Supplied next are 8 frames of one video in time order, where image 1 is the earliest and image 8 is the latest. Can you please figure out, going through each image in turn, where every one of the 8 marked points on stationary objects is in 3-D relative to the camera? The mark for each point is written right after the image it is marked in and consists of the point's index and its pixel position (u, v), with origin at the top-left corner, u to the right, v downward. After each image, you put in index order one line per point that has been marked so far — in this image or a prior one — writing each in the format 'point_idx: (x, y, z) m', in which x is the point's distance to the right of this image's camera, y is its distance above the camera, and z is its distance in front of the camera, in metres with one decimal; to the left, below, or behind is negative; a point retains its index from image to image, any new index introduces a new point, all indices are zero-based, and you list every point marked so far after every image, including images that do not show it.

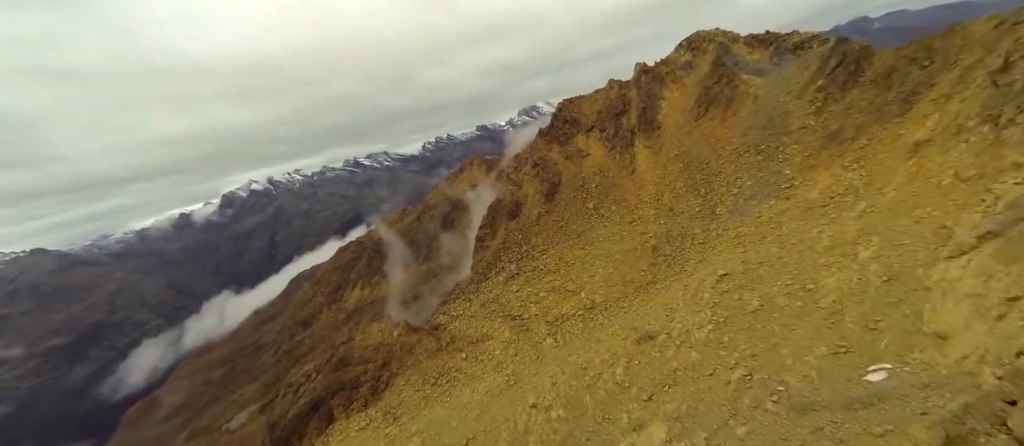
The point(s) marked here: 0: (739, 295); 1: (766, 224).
0: (+10.1, -3.2, +15.8) m
1: (+14.1, -0.1, +19.7) m
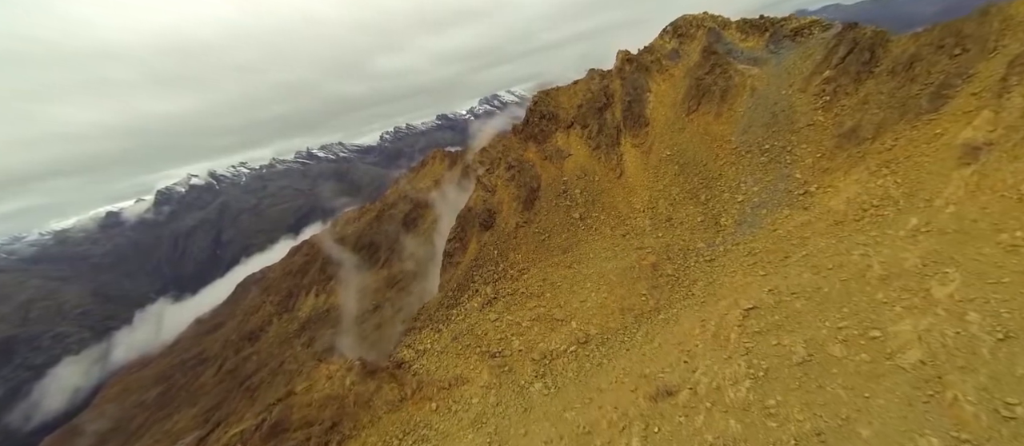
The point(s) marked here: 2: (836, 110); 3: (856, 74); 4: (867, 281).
0: (+9.6, -4.1, +12.8) m
1: (+13.0, -0.8, +17.0) m
2: (+18.0, +6.3, +19.8) m
3: (+19.1, +8.2, +19.6) m
4: (+12.4, -2.0, +12.5) m
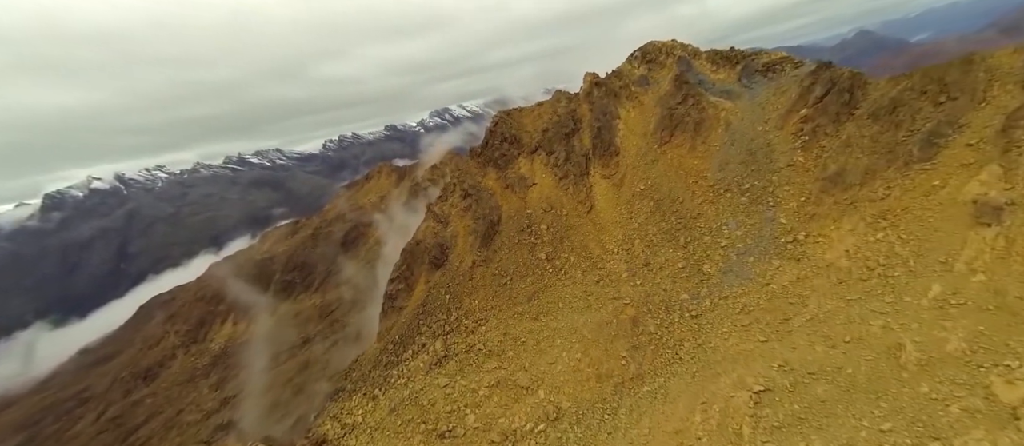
0: (+8.4, -6.2, +10.2) m
1: (+11.3, -3.1, +15.0) m
2: (+16.0, +3.8, +18.7) m
3: (+17.1, +5.7, +18.7) m
4: (+11.3, -4.1, +10.4) m
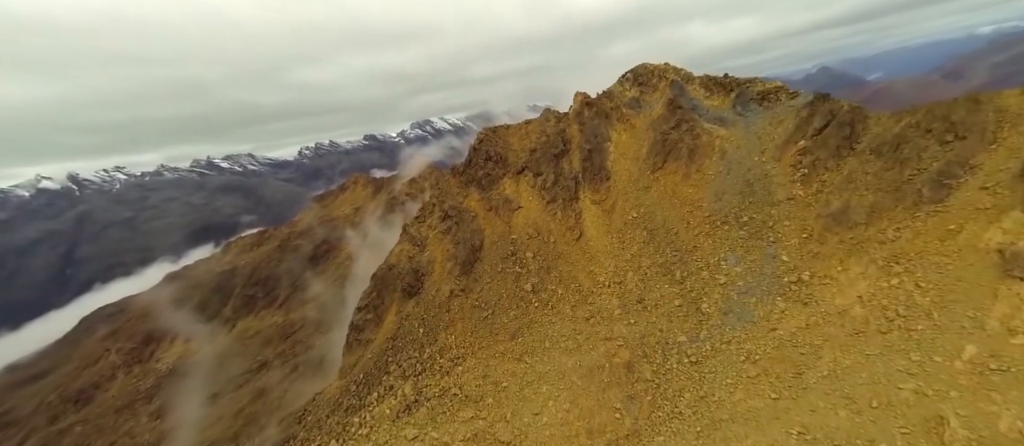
0: (+8.0, -7.5, +8.6) m
1: (+10.7, -4.7, +13.7) m
2: (+15.3, +1.9, +17.9) m
3: (+16.4, +3.8, +18.0) m
4: (+10.9, -5.6, +9.0) m
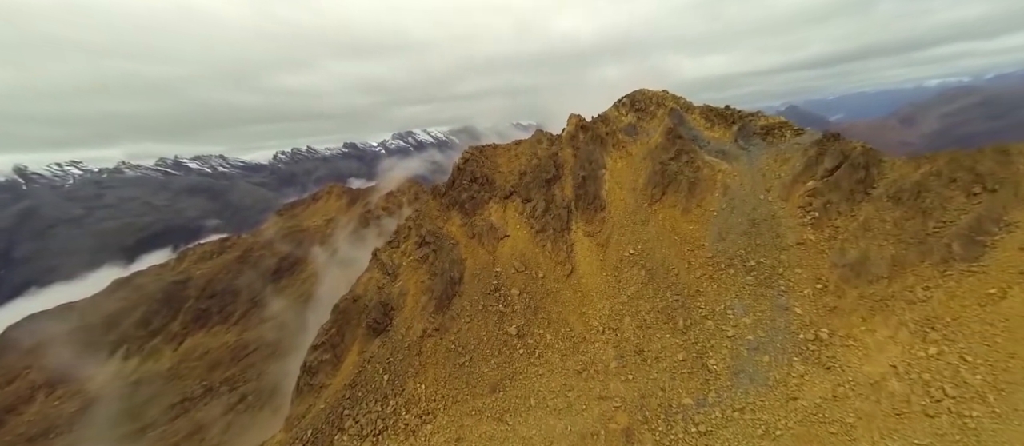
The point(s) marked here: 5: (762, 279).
0: (+7.5, -9.0, +6.4) m
1: (+10.1, -6.5, +11.8) m
2: (+14.7, -0.3, +16.6) m
3: (+15.9, +1.5, +16.8) m
4: (+10.6, -7.2, +7.1) m
5: (+11.7, -2.6, +16.6) m
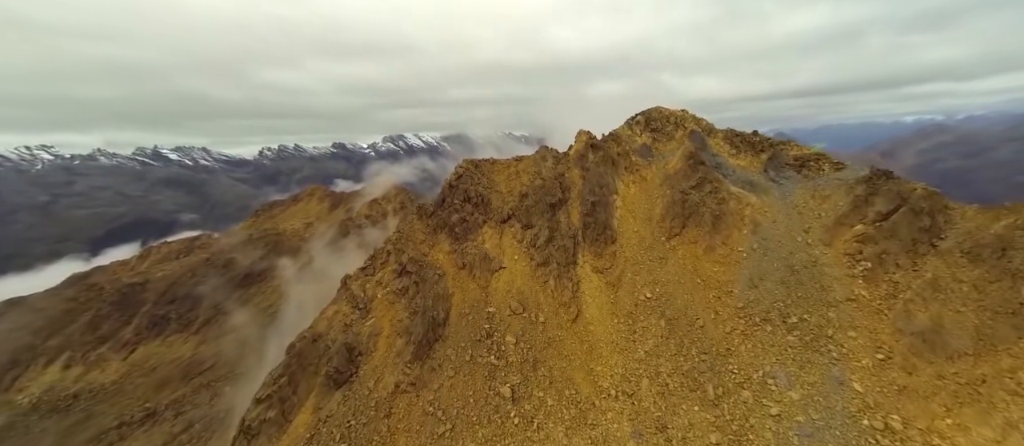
0: (+7.5, -10.5, +3.4) m
1: (+9.9, -8.3, +8.8) m
2: (+14.7, -2.5, +14.0) m
3: (+16.0, -0.8, +14.3) m
4: (+10.5, -8.9, +4.1) m
5: (+11.6, -4.6, +13.8) m
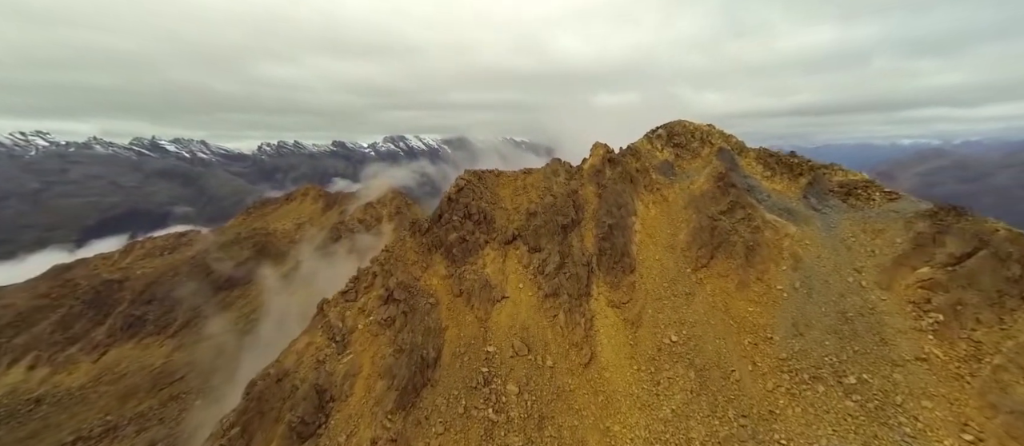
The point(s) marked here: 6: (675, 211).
0: (+7.4, -11.6, +0.9) m
1: (+9.9, -9.6, +6.4) m
2: (+14.9, -4.1, +11.7) m
3: (+16.3, -2.4, +12.0) m
4: (+10.6, -10.1, +1.7) m
5: (+11.7, -6.1, +11.5) m
6: (+8.5, +0.6, +18.5) m
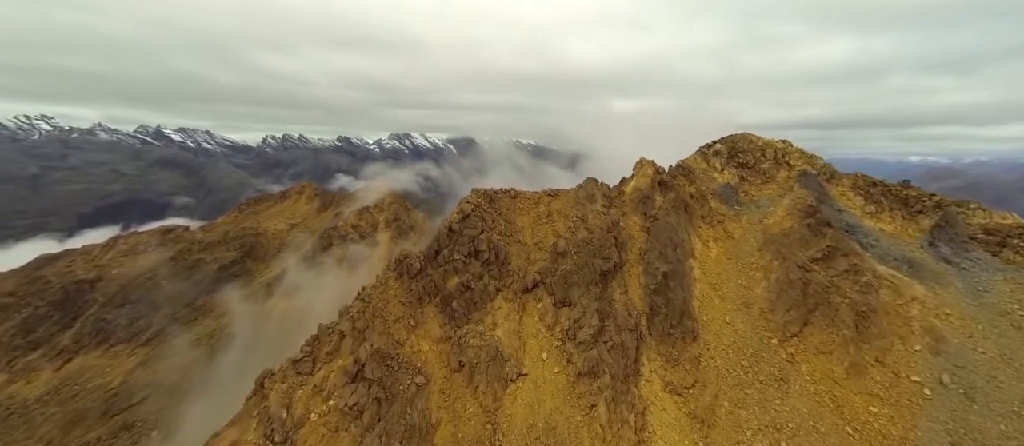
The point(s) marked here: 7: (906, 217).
0: (+7.6, -13.4, -3.8) m
1: (+10.2, -11.5, +1.7) m
2: (+15.5, -6.1, +7.0) m
3: (+16.9, -4.5, +7.4) m
4: (+10.8, -12.0, -3.0) m
5: (+12.2, -8.0, +6.8) m
6: (+9.3, -1.2, +13.9) m
7: (+15.6, +0.5, +14.2) m
